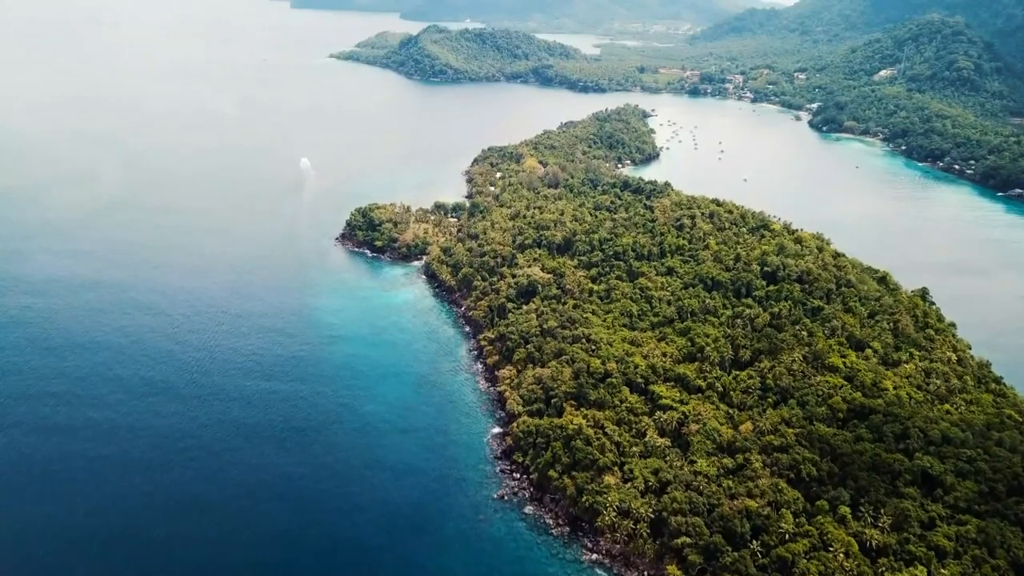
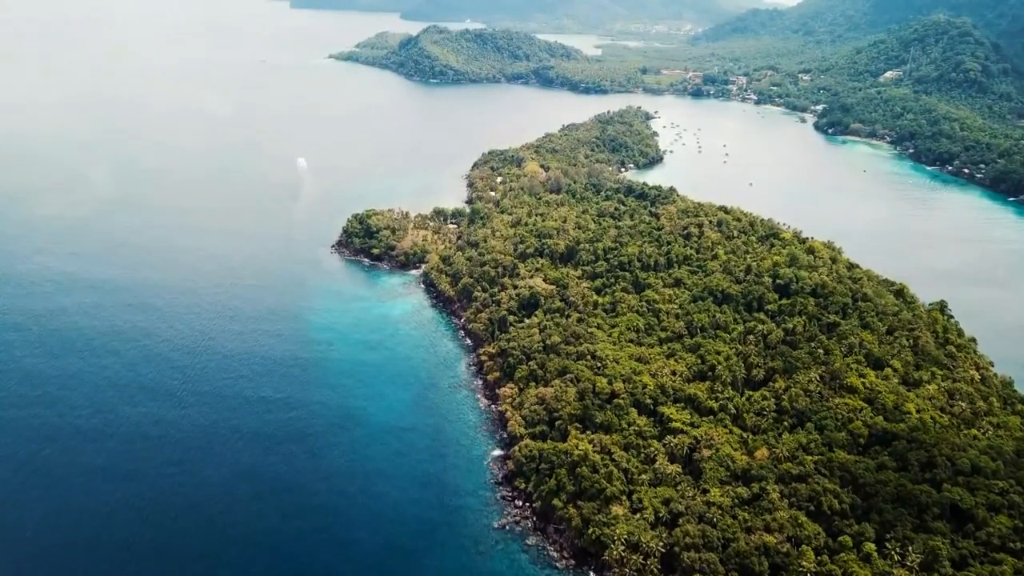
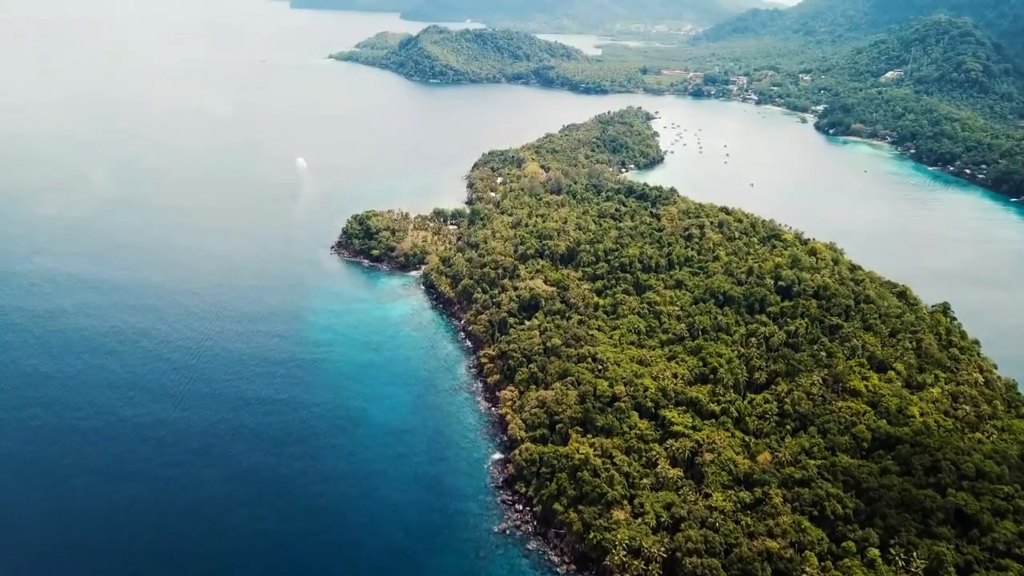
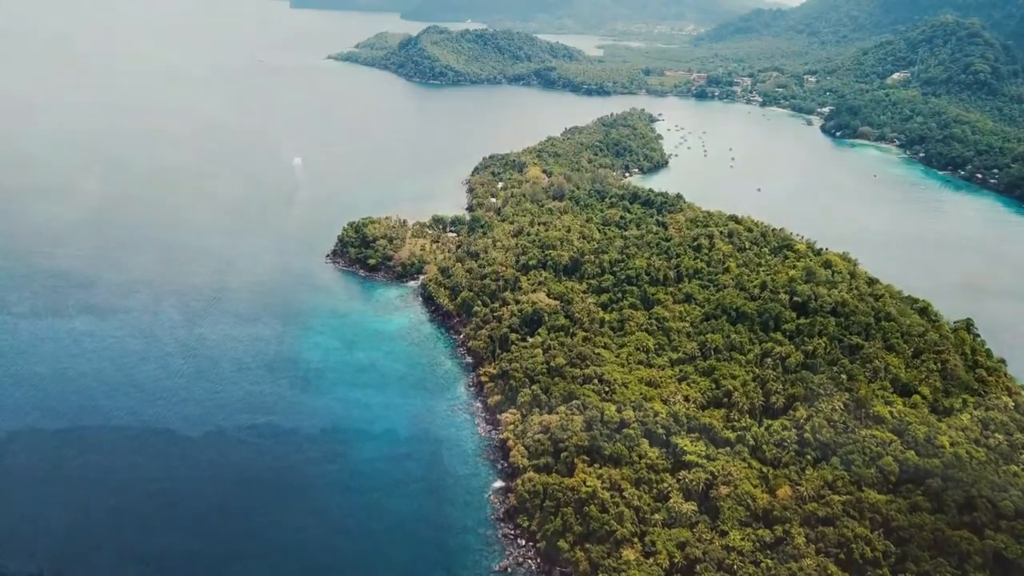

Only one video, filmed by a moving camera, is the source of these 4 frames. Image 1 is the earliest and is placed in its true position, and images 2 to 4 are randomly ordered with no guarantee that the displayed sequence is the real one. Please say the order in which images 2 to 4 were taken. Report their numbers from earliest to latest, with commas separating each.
2, 3, 4
